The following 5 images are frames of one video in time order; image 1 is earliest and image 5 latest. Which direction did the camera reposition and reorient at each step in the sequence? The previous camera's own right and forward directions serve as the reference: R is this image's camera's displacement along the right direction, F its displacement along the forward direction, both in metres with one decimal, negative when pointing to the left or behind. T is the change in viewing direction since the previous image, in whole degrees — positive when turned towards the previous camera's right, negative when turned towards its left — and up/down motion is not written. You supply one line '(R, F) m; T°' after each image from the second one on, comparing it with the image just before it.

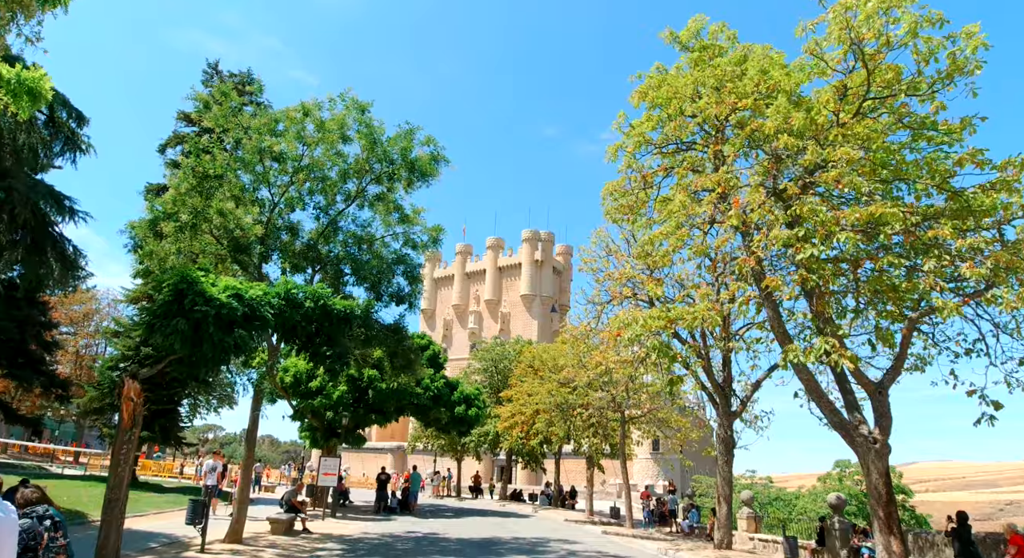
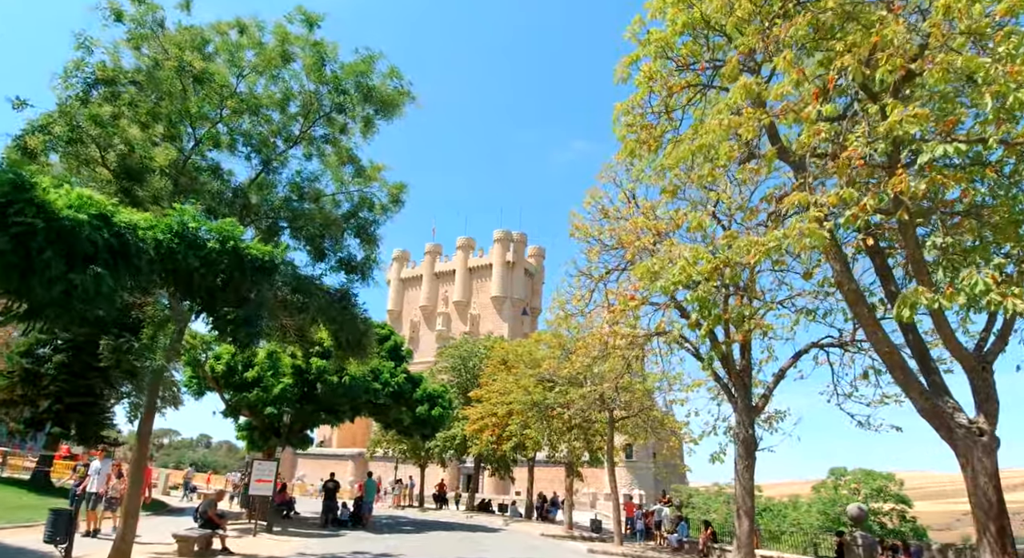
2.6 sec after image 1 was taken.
(-0.1, +2.6) m; +3°
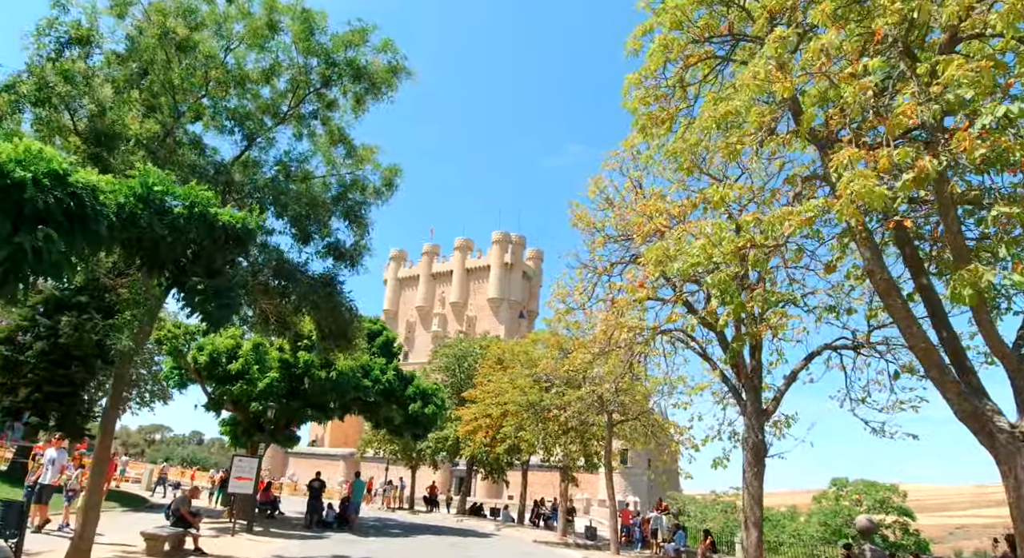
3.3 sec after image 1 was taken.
(0.0, +0.7) m; 0°
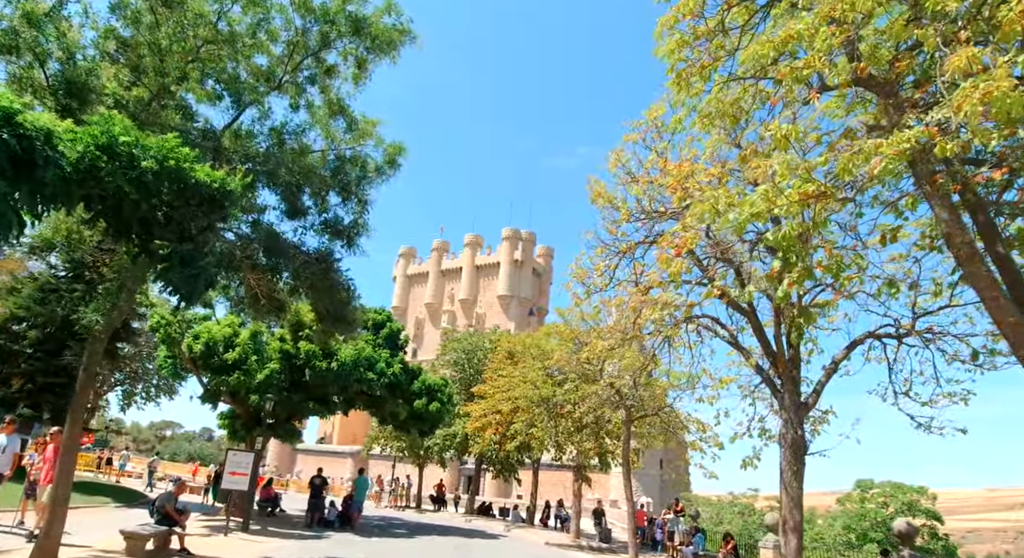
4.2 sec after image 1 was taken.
(-0.1, +0.9) m; -1°
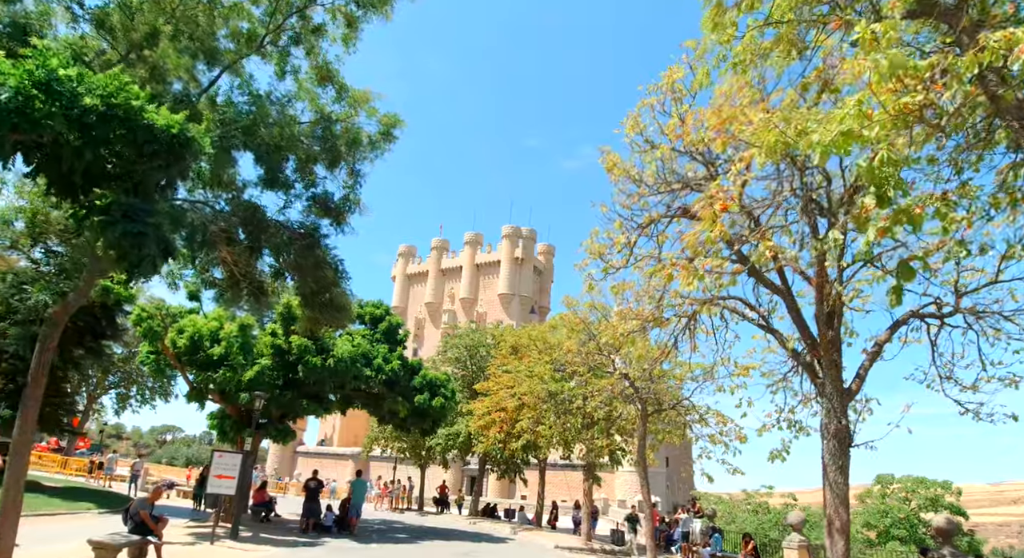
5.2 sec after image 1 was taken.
(-0.1, +1.0) m; 0°
